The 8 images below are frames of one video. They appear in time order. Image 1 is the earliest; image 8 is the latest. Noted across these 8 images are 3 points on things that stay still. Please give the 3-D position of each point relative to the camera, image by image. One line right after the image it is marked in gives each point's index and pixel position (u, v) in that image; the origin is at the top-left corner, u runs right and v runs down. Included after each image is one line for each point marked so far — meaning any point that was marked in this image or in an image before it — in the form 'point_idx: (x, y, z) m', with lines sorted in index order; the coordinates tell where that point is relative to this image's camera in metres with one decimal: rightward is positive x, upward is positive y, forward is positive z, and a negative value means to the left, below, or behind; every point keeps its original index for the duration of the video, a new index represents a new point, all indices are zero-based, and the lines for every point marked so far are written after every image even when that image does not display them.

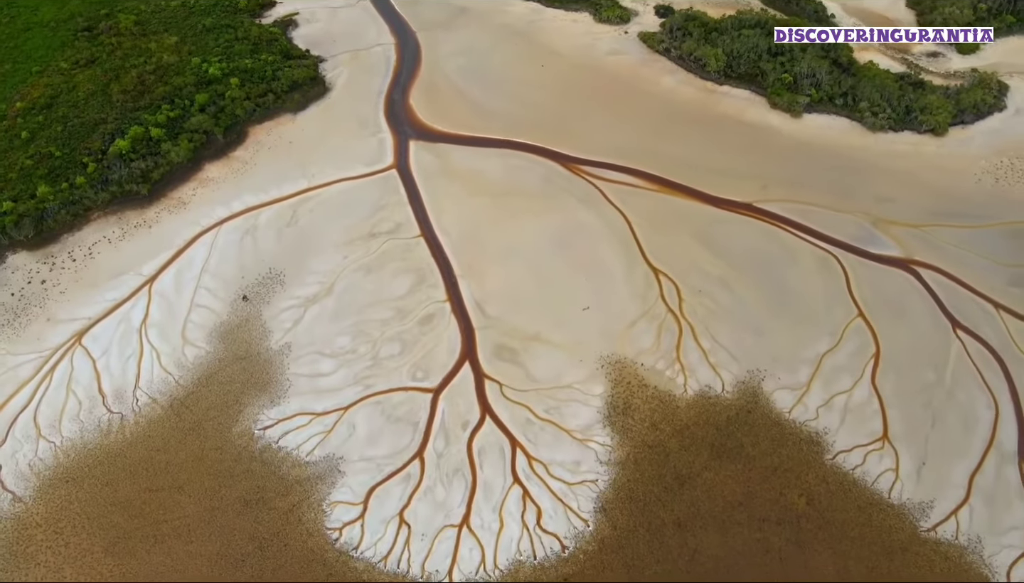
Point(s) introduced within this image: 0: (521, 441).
0: (+0.2, -3.6, +14.7) m
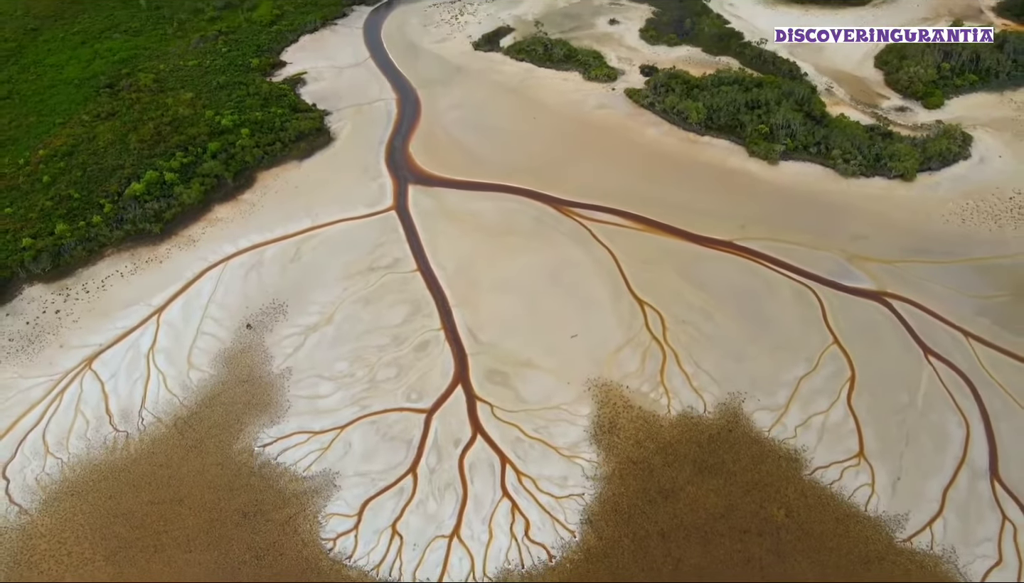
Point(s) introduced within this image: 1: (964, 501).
0: (0.0, -4.1, +15.3) m
1: (+10.9, -5.0, +14.9) m
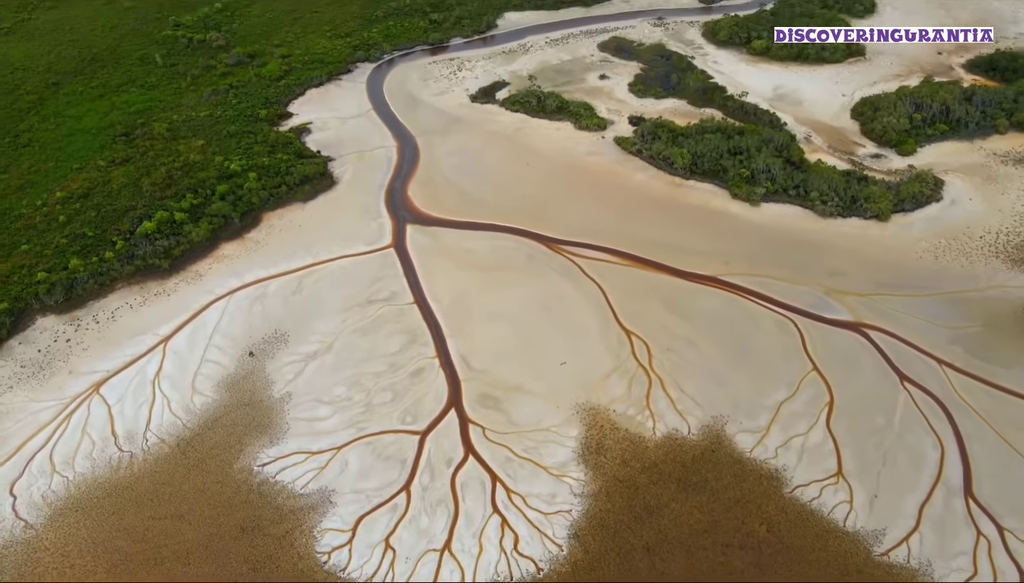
0: (-0.3, -4.7, +15.9) m
1: (+10.6, -5.6, +15.4) m
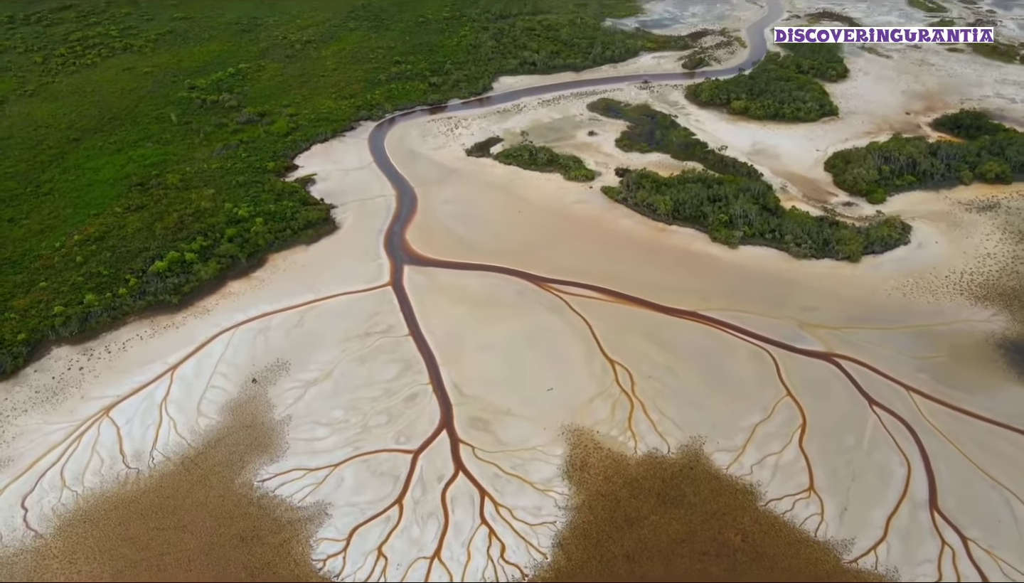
0: (-0.6, -5.4, +16.7) m
1: (+10.3, -6.2, +16.1) m
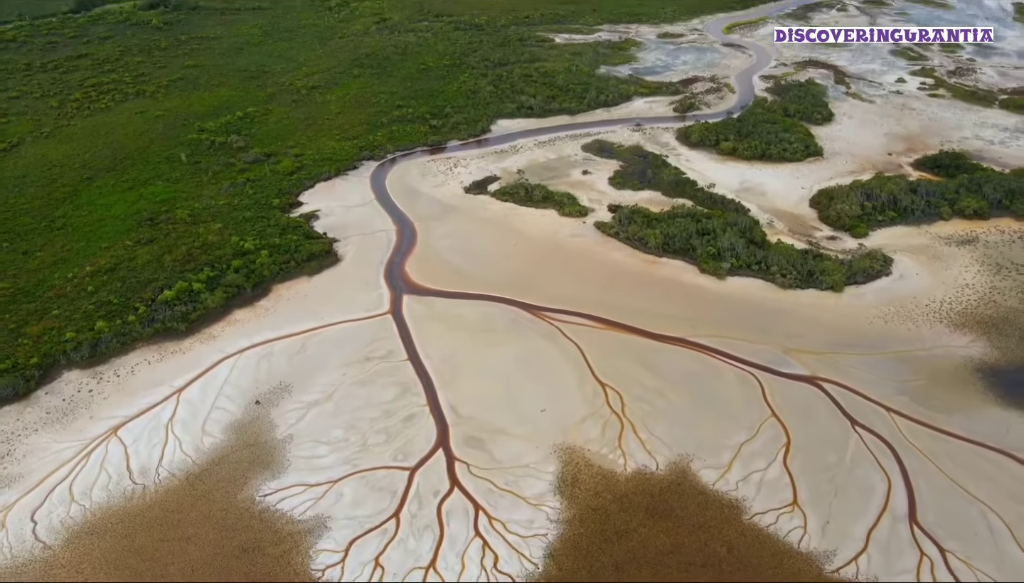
0: (-0.8, -6.0, +17.3) m
1: (+10.1, -6.7, +16.7) m
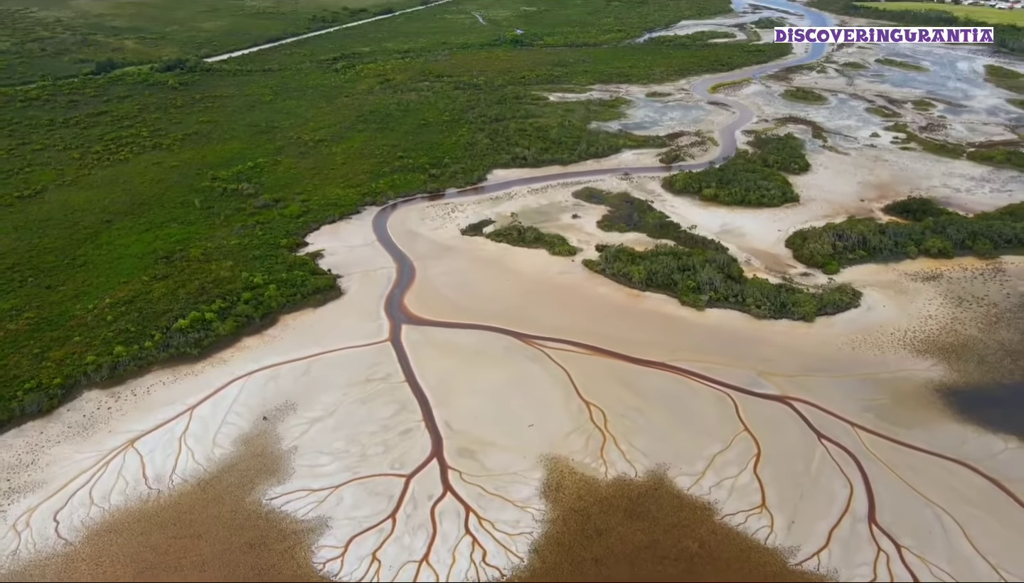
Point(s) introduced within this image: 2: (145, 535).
0: (-1.2, -6.5, +18.6) m
1: (+9.8, -7.2, +18.0) m
2: (-10.5, -7.0, +17.6) m
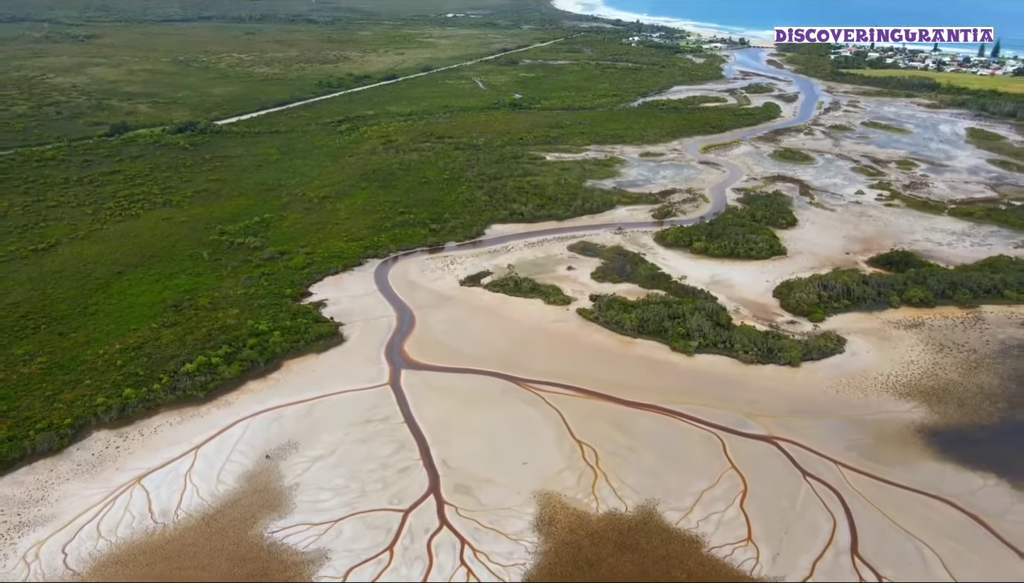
0: (-1.3, -7.7, +19.2) m
1: (+9.6, -8.4, +18.5) m
2: (-10.7, -8.1, +18.1) m
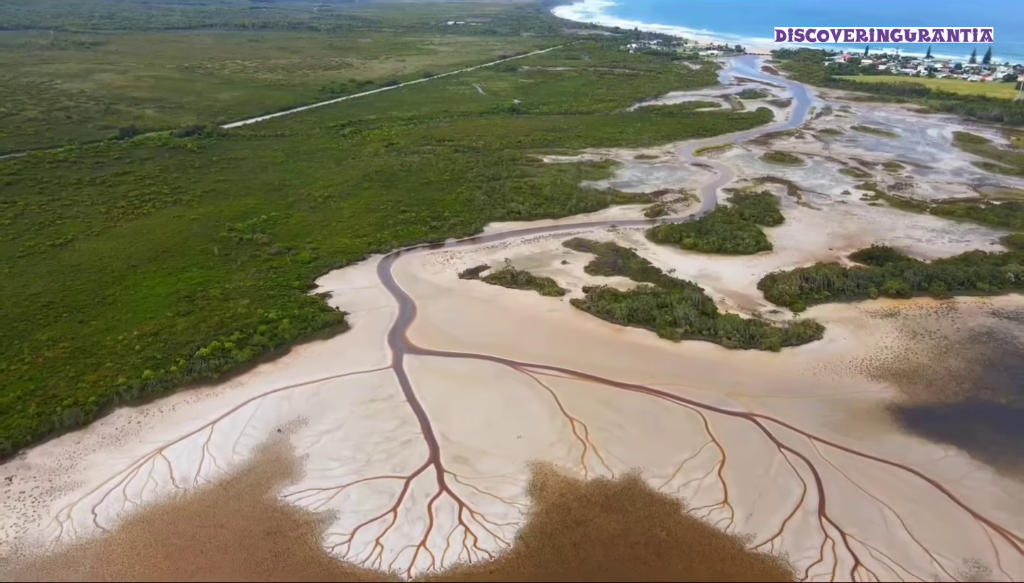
0: (-1.5, -7.1, +20.8) m
1: (+9.4, -7.7, +20.2) m
2: (-10.8, -7.5, +19.7) m
